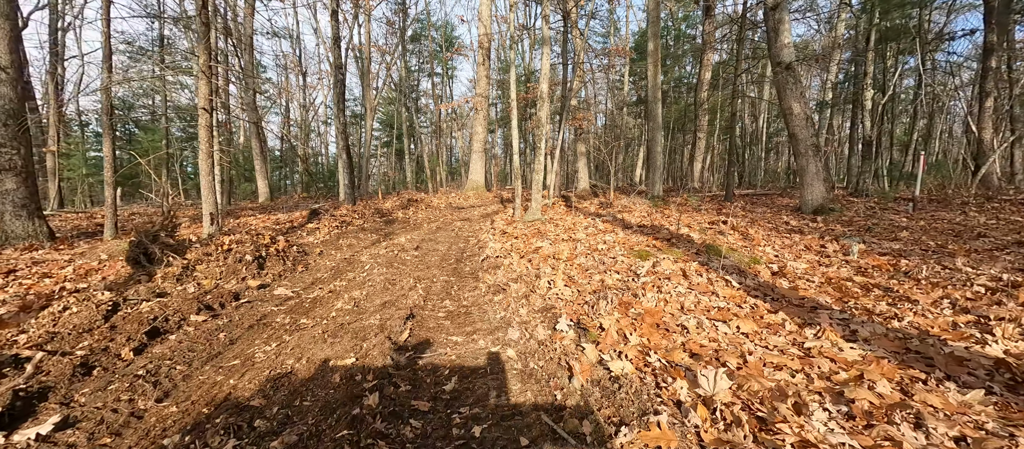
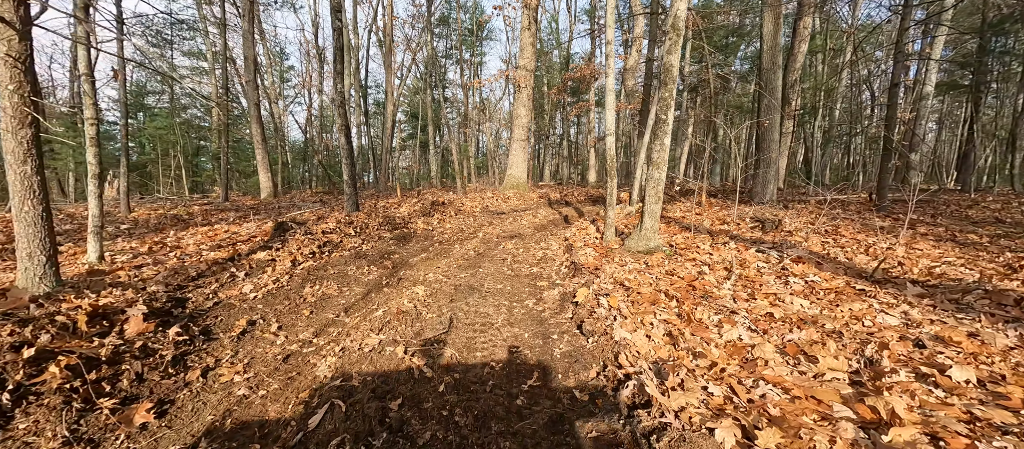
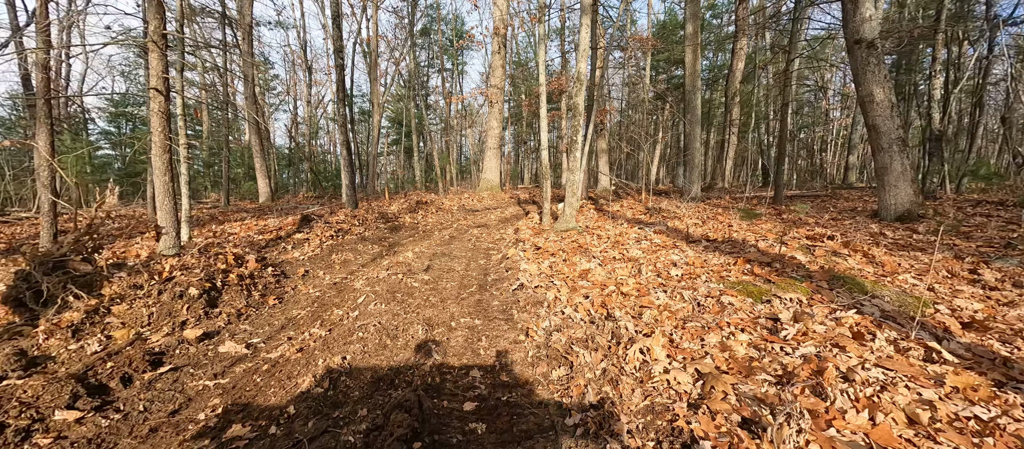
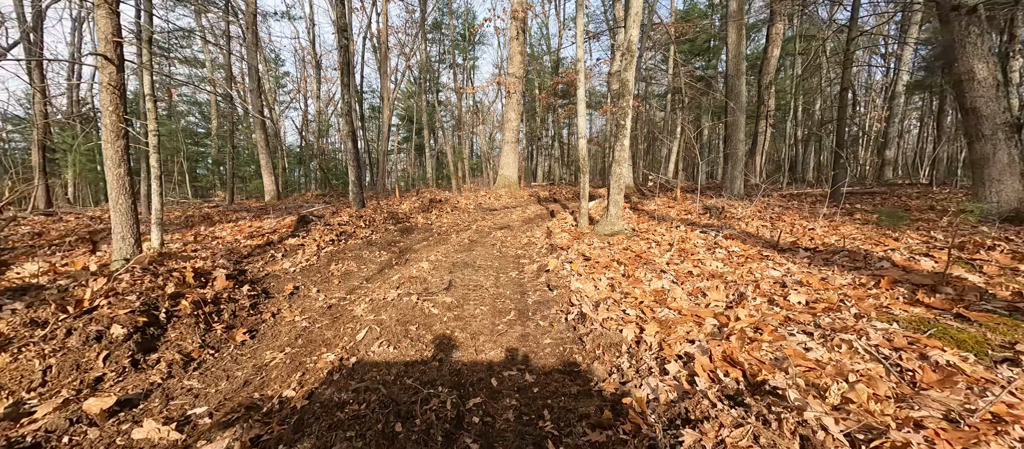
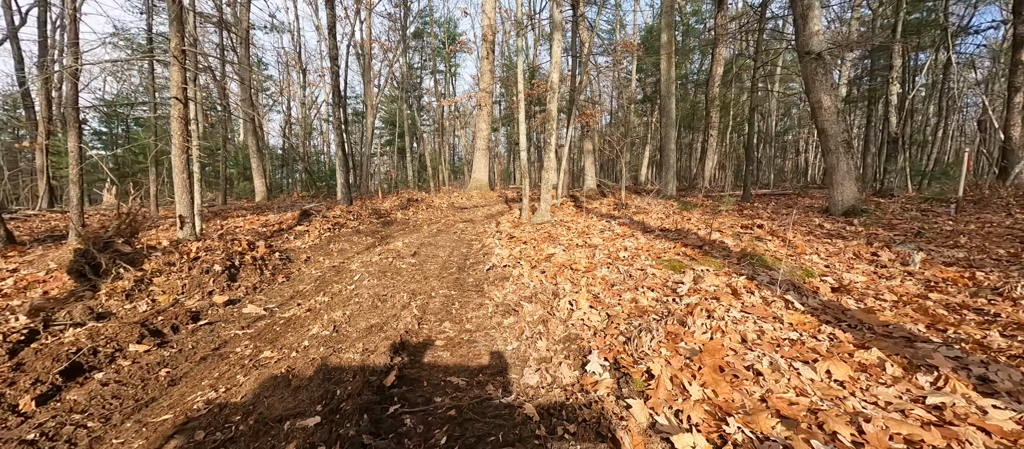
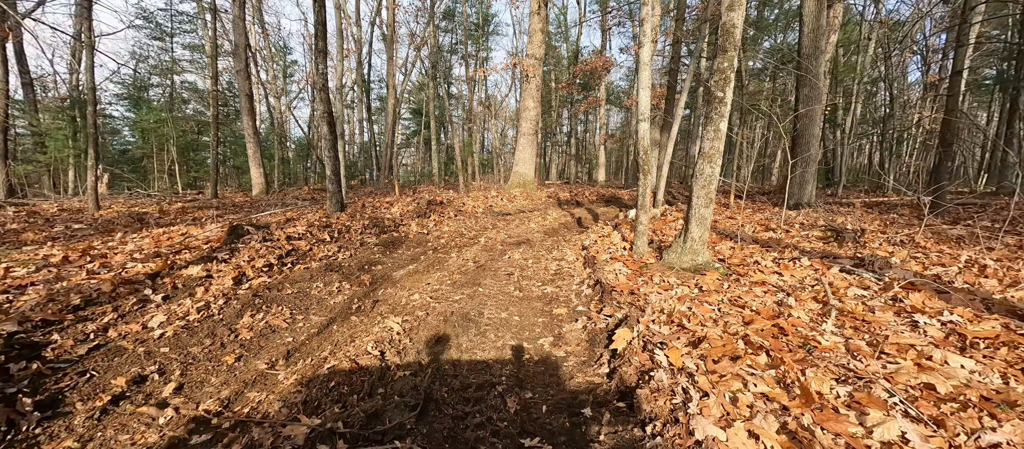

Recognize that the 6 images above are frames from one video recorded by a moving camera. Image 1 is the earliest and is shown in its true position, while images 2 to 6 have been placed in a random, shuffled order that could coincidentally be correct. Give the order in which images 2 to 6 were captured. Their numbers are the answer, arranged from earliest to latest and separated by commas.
5, 3, 4, 2, 6
